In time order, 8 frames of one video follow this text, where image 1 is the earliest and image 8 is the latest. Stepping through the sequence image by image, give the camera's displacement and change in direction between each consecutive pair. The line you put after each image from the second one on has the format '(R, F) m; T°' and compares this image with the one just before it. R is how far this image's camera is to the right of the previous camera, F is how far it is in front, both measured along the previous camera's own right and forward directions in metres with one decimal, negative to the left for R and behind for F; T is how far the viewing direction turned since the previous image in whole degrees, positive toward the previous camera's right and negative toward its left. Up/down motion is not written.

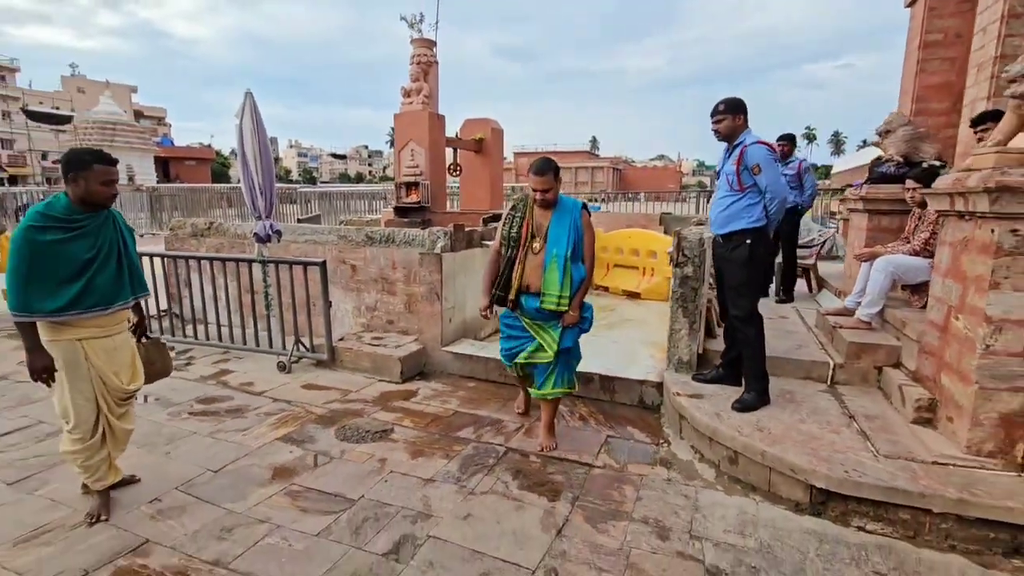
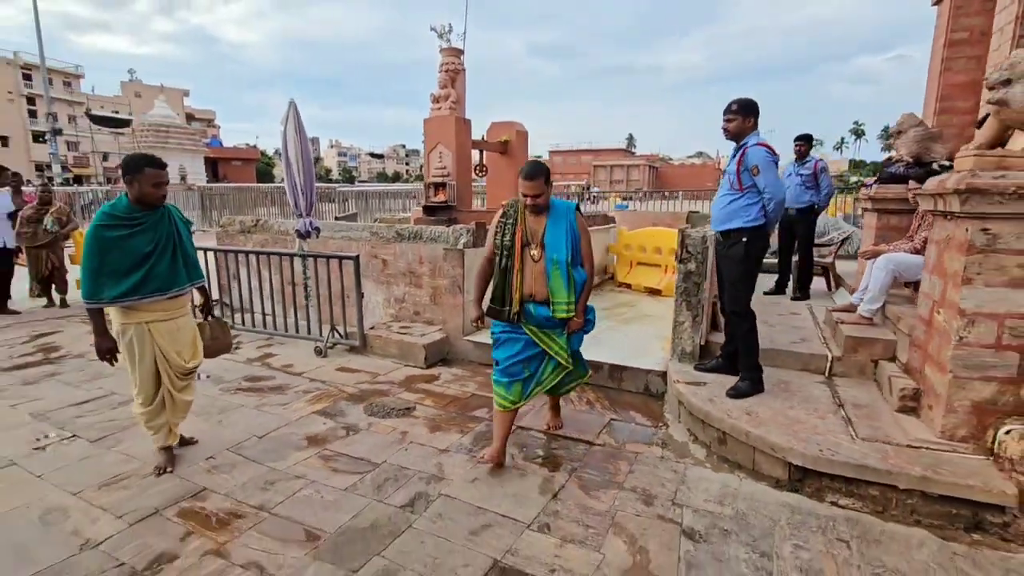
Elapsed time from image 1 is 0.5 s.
(+0.1, -0.3) m; -4°
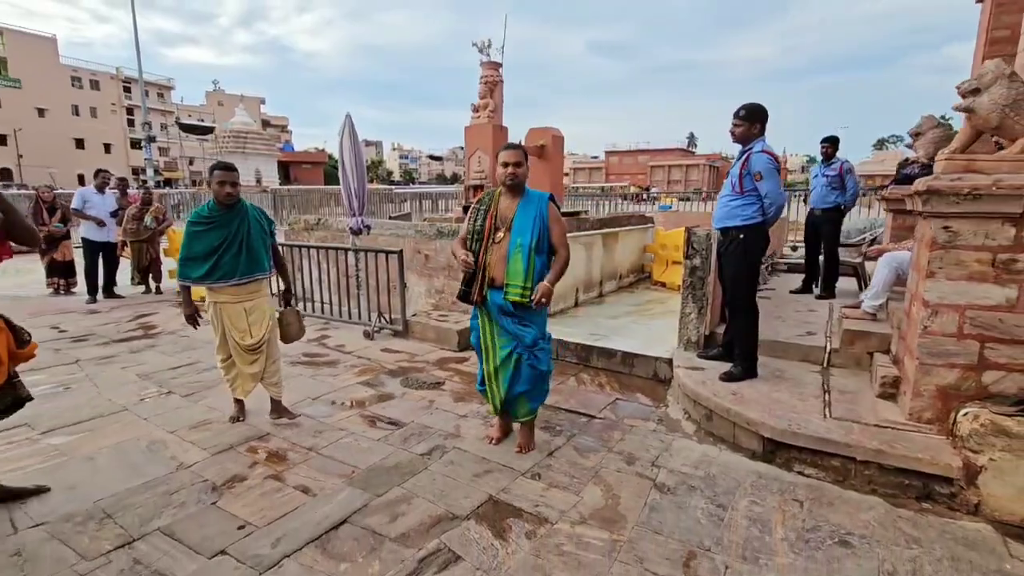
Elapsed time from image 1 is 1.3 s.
(+0.3, -0.4) m; -6°
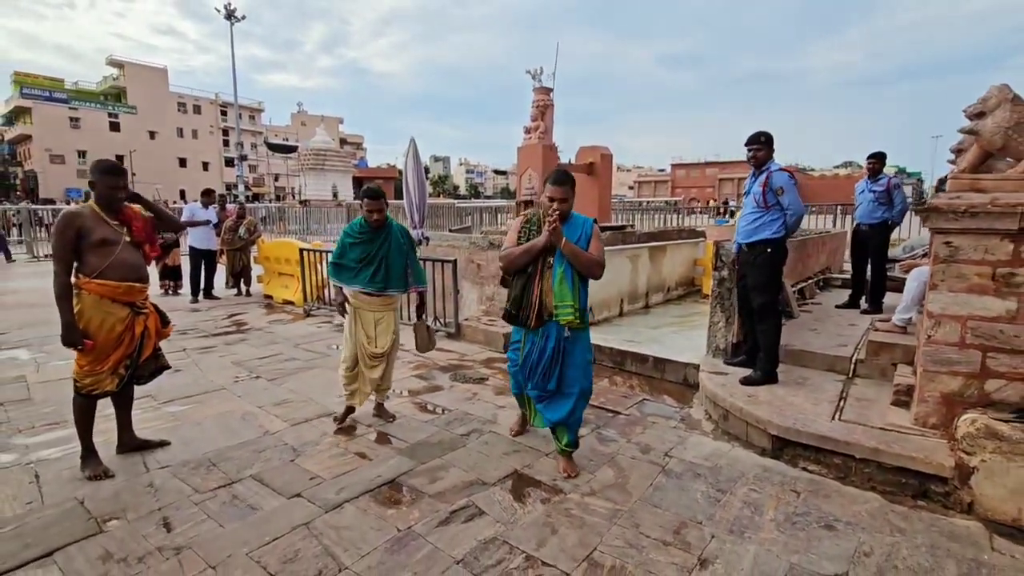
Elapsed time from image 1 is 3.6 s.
(+0.2, -0.4) m; -7°
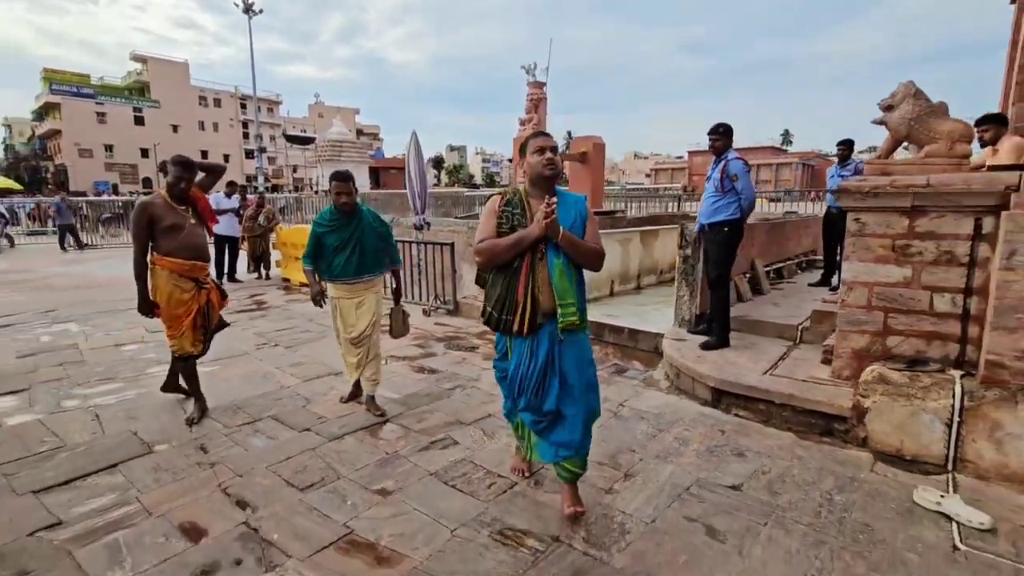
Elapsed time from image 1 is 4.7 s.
(+0.3, -0.5) m; -2°
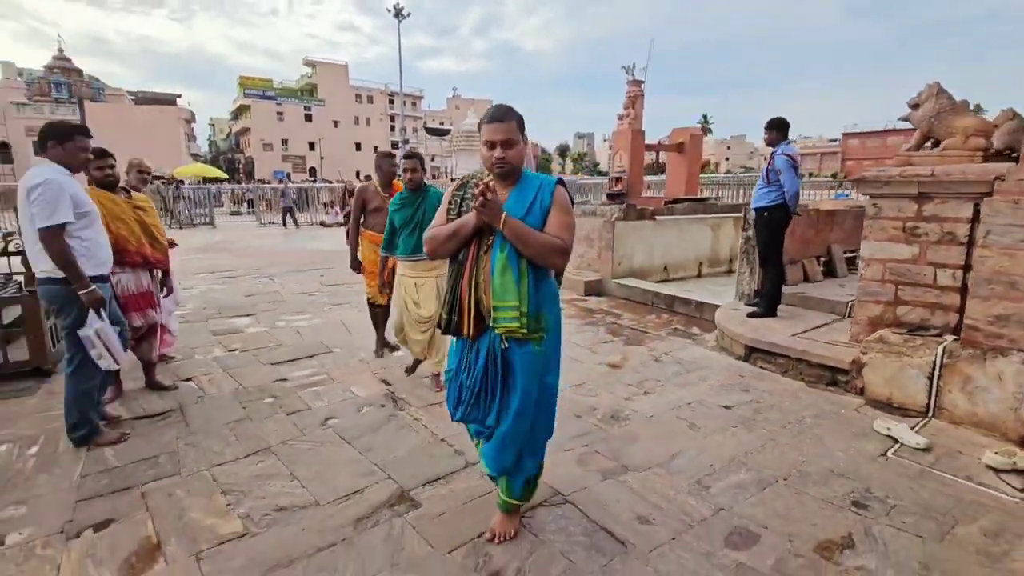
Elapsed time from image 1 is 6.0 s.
(+0.5, -1.0) m; -14°
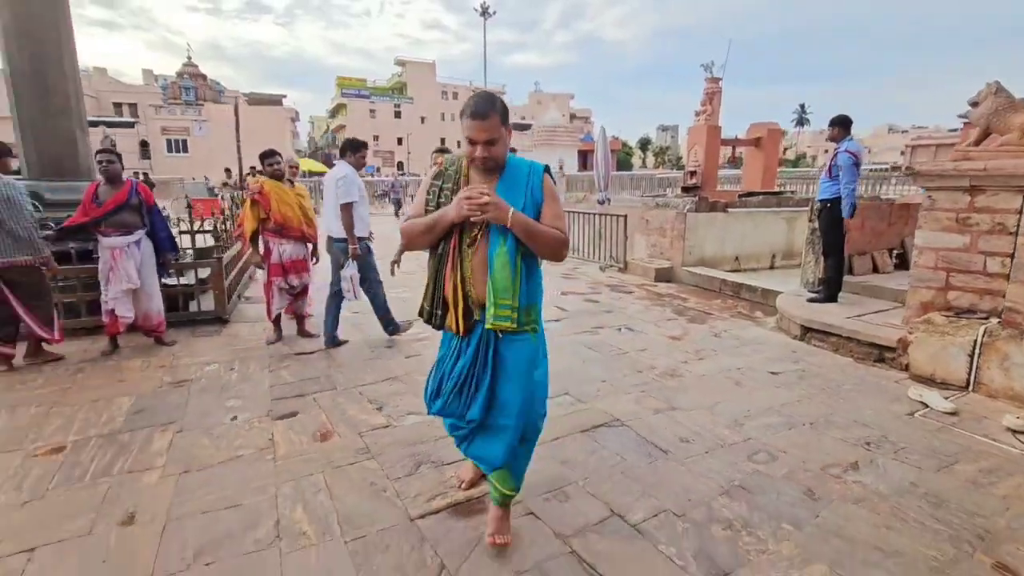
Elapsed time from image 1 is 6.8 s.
(0.0, -0.7) m; -8°
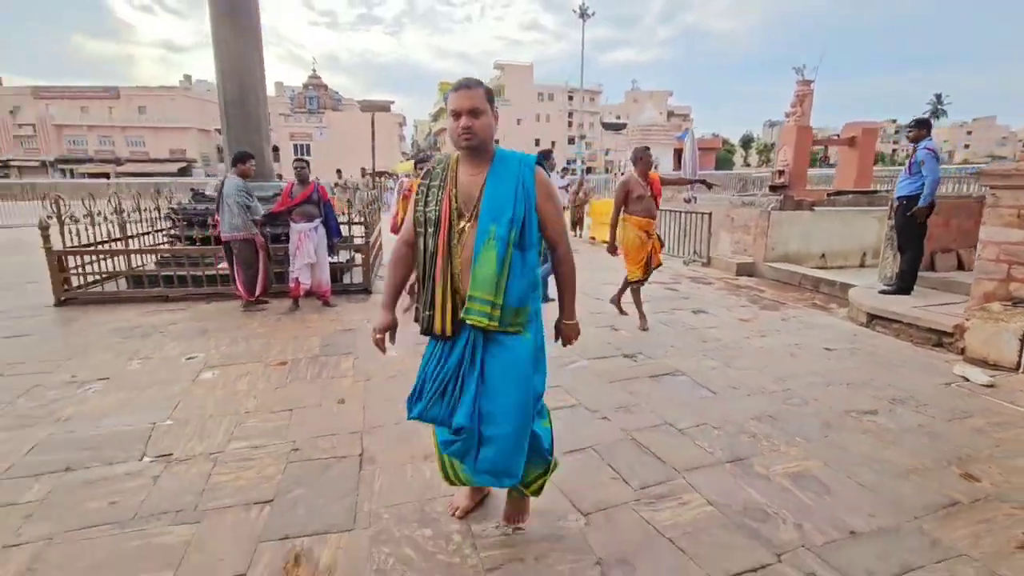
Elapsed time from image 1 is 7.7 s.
(0.0, -0.9) m; -10°
